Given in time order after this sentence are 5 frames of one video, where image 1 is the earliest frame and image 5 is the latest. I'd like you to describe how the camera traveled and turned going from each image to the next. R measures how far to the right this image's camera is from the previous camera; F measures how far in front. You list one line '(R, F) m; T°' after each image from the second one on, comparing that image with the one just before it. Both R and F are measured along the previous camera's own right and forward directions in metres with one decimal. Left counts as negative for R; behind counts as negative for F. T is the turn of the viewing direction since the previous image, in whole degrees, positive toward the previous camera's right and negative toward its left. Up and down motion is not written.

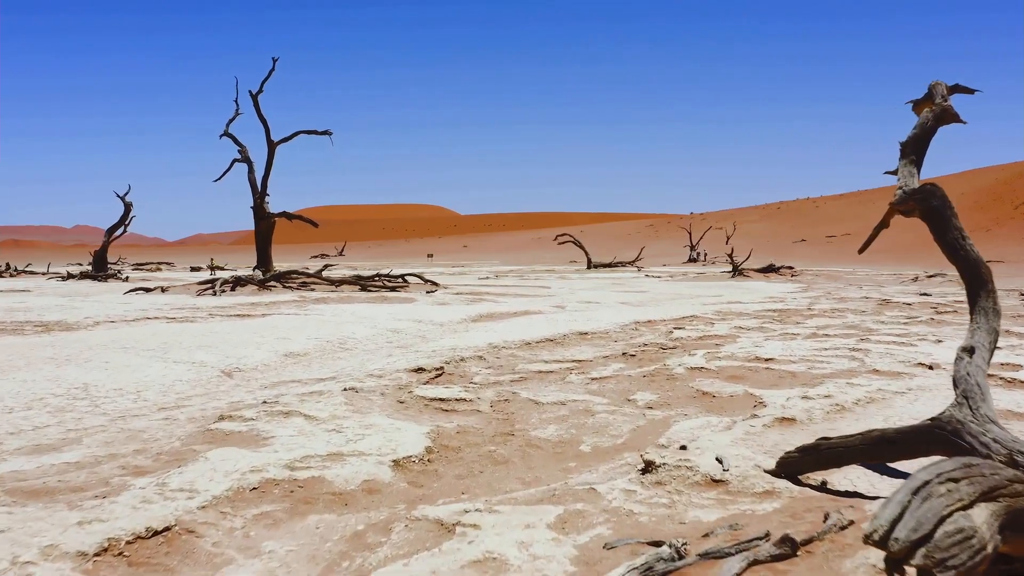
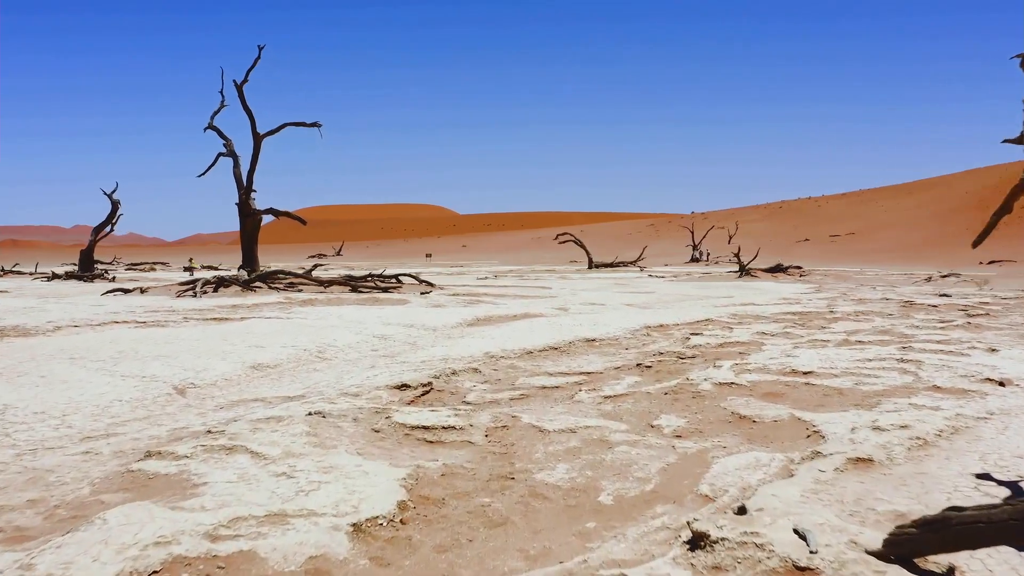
(0.0, +0.9) m; 0°
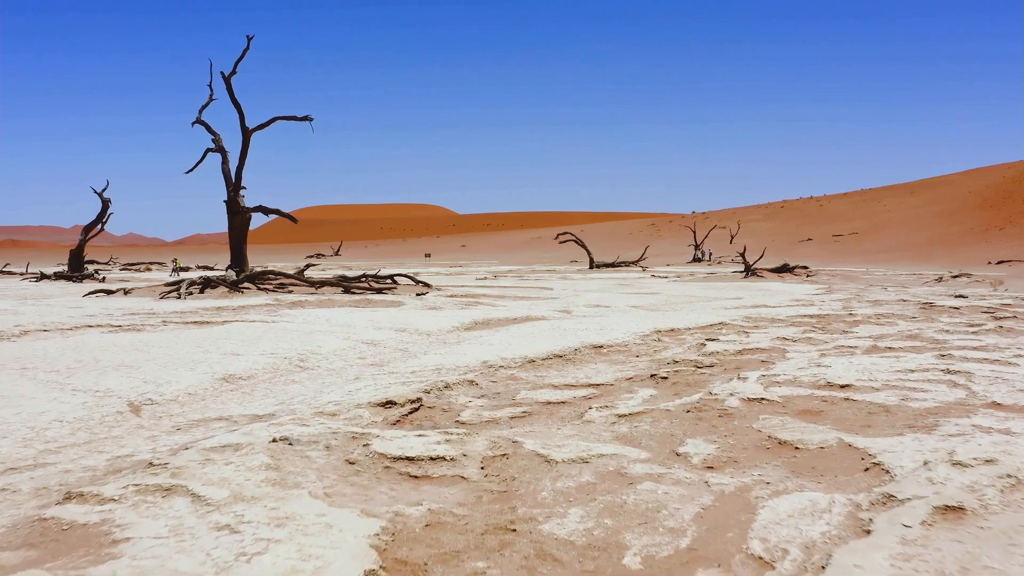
(0.0, +0.7) m; 0°
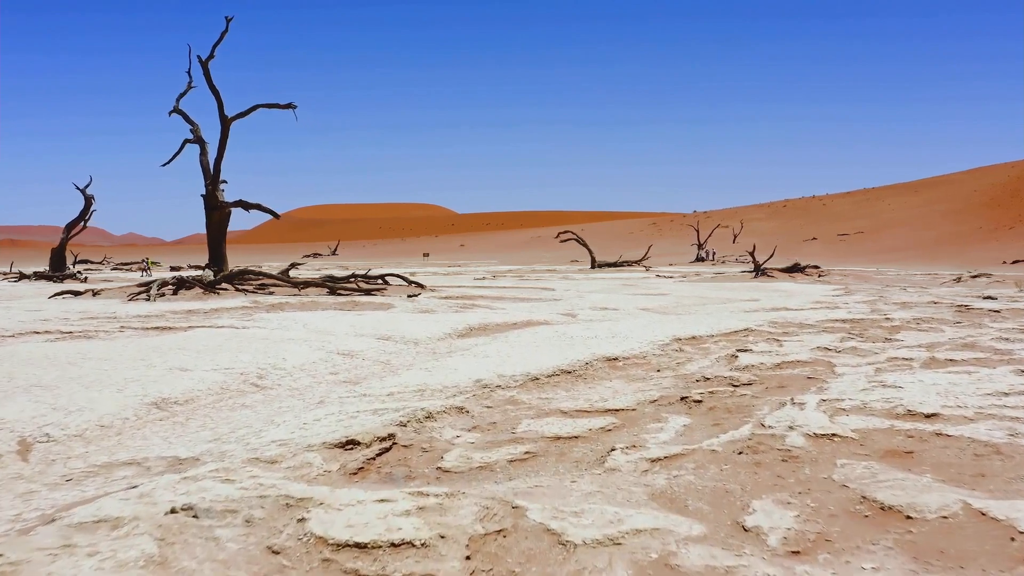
(0.0, +1.1) m; 0°
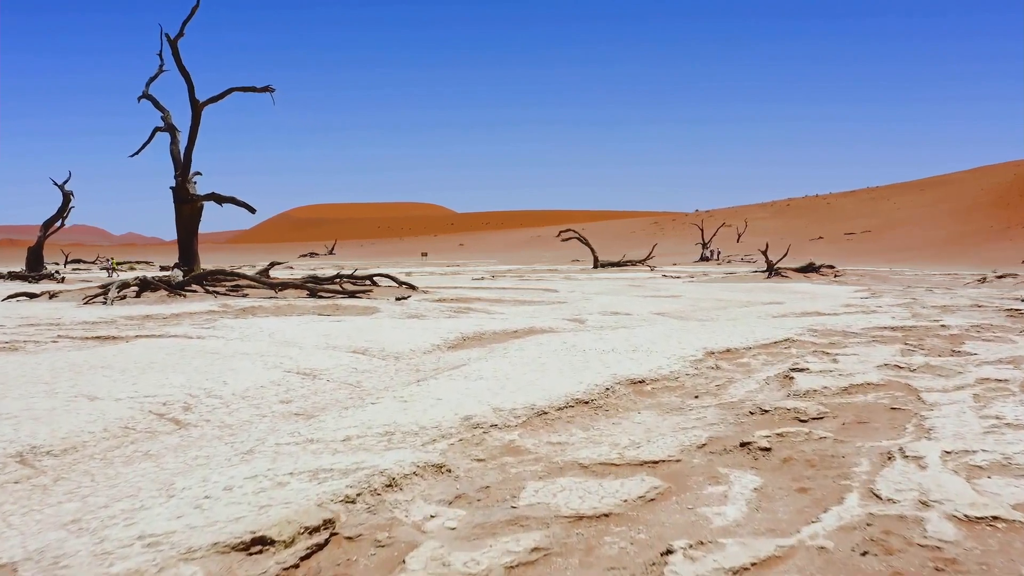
(0.0, +1.3) m; 0°
